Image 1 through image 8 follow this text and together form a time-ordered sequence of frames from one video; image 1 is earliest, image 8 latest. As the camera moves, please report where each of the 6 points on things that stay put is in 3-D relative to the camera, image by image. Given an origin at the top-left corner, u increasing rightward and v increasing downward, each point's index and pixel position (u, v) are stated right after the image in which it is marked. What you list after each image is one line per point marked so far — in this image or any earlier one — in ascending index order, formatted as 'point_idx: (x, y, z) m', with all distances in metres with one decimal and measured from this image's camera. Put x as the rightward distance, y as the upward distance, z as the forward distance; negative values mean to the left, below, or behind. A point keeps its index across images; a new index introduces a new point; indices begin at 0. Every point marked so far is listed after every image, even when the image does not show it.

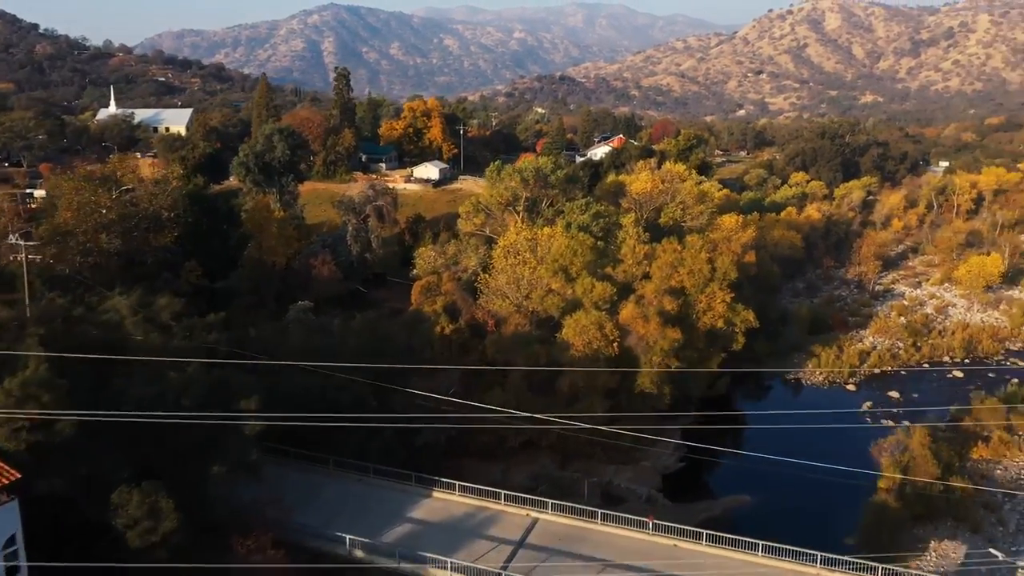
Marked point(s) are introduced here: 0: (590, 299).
0: (+1.8, -0.3, +18.9) m
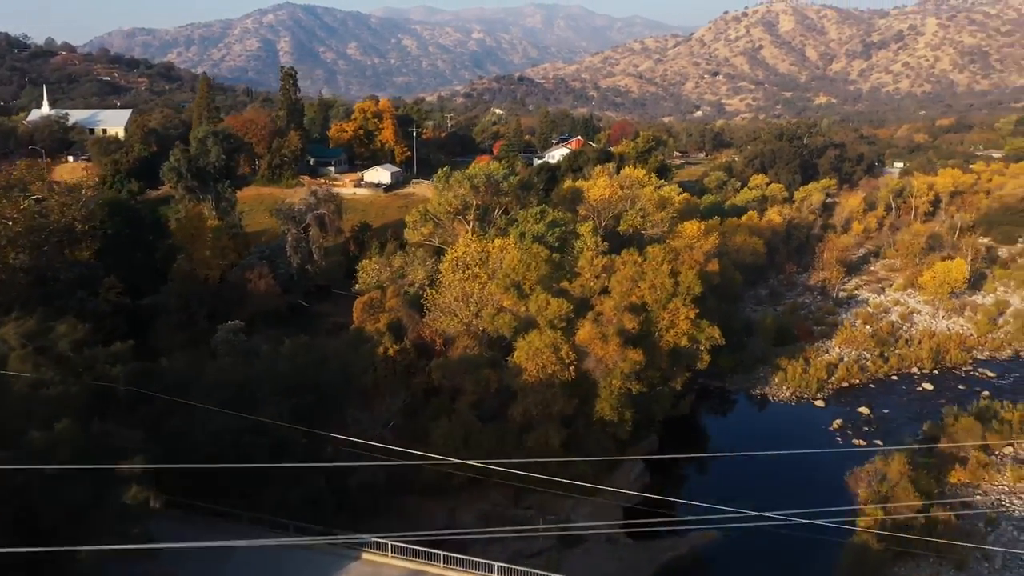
0: (+0.7, -0.6, +17.4) m
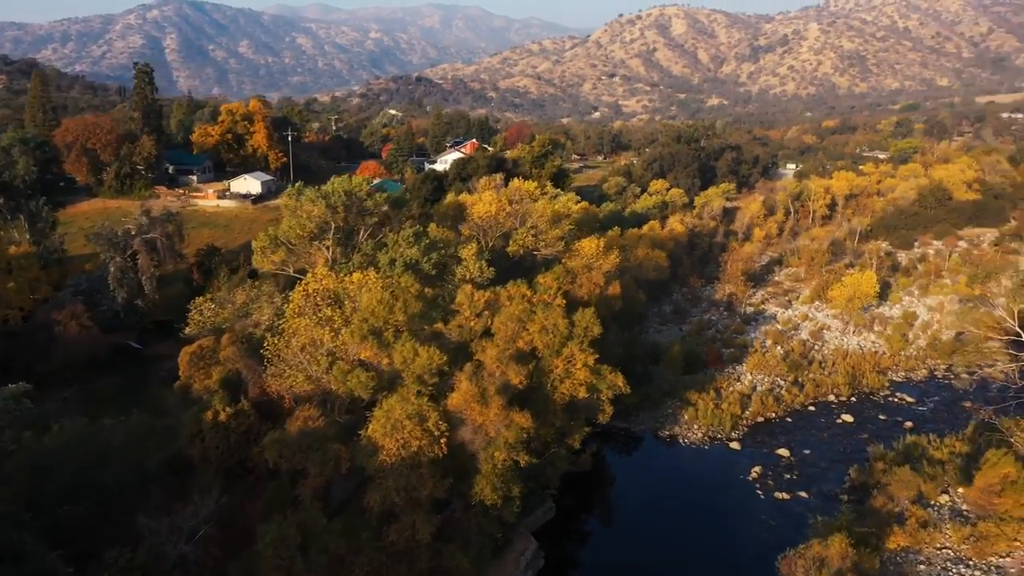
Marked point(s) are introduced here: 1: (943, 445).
0: (-1.7, -1.4, +14.1) m
1: (+10.0, -3.6, +18.8) m
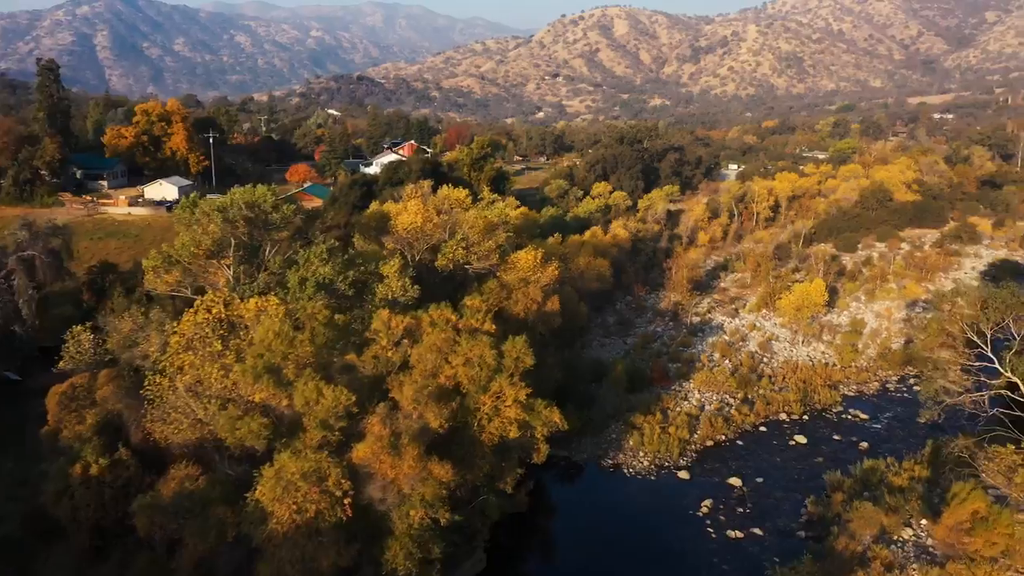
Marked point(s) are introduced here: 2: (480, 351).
0: (-2.9, -1.9, +12.1) m
1: (+8.5, -3.9, +17.7) m
2: (-0.5, -1.0, +13.0) m
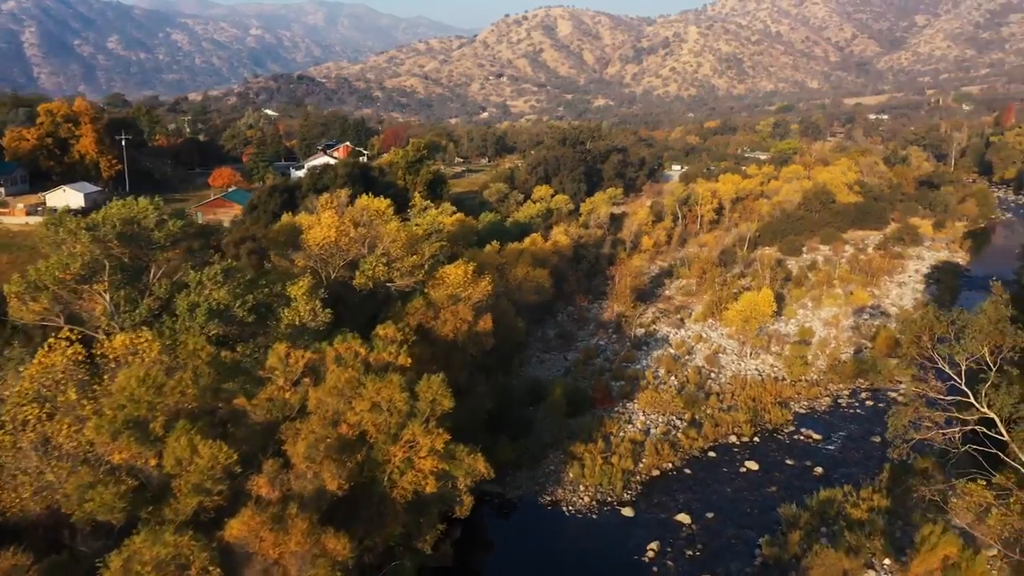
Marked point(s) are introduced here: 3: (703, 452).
0: (-4.0, -2.4, +10.1) m
1: (+7.0, -4.2, +16.4) m
2: (-1.7, -1.5, +11.2) m
3: (+4.6, -3.9, +19.4) m
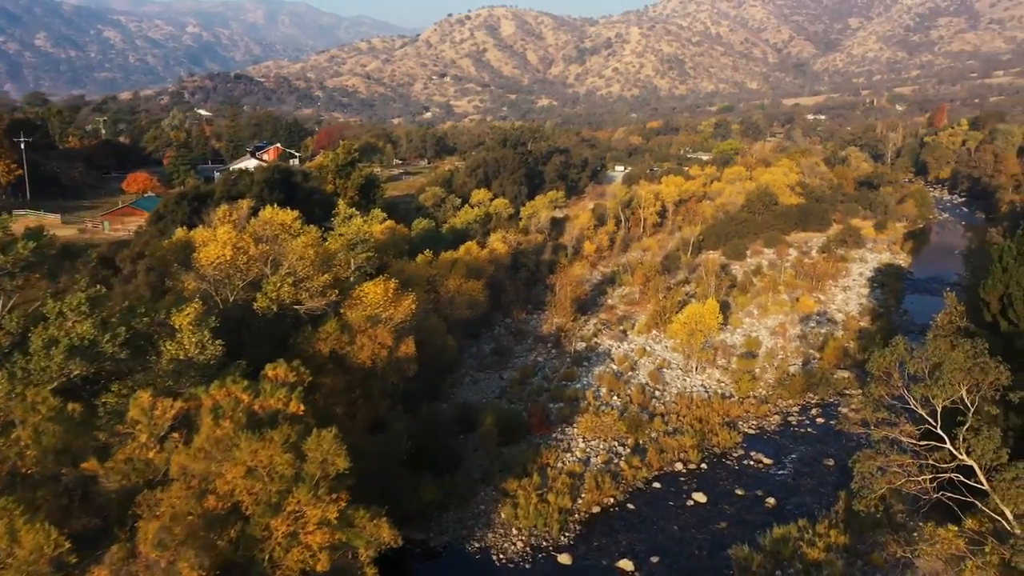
0: (-5.0, -2.8, +8.1) m
1: (+5.6, -4.6, +15.0) m
2: (-2.8, -1.9, +9.3) m
3: (+3.0, -4.3, +17.9) m
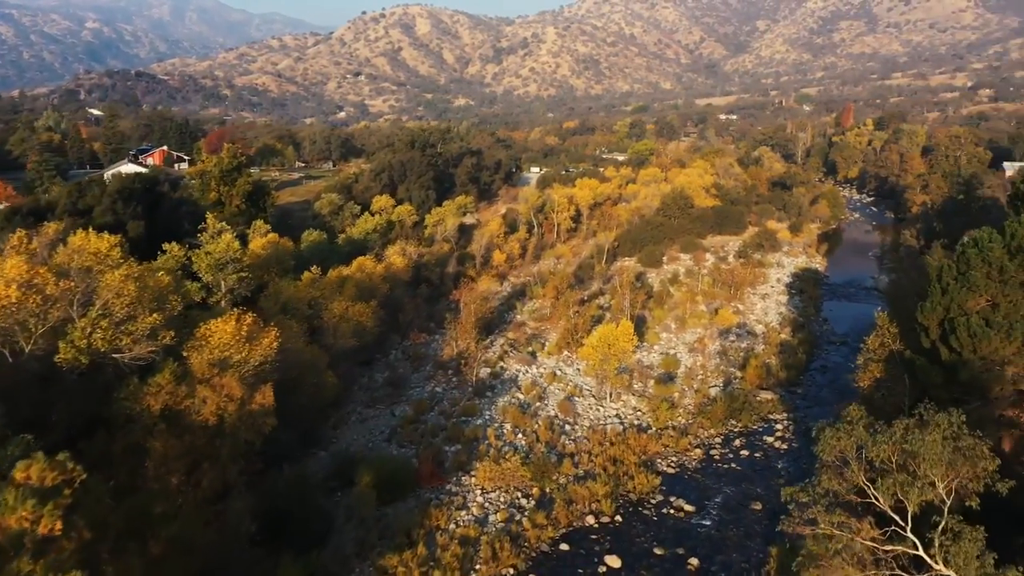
0: (-6.3, -3.6, +4.9) m
1: (+3.7, -5.1, +12.8) m
2: (-4.1, -2.6, +6.3) m
3: (+0.8, -4.8, +15.4) m
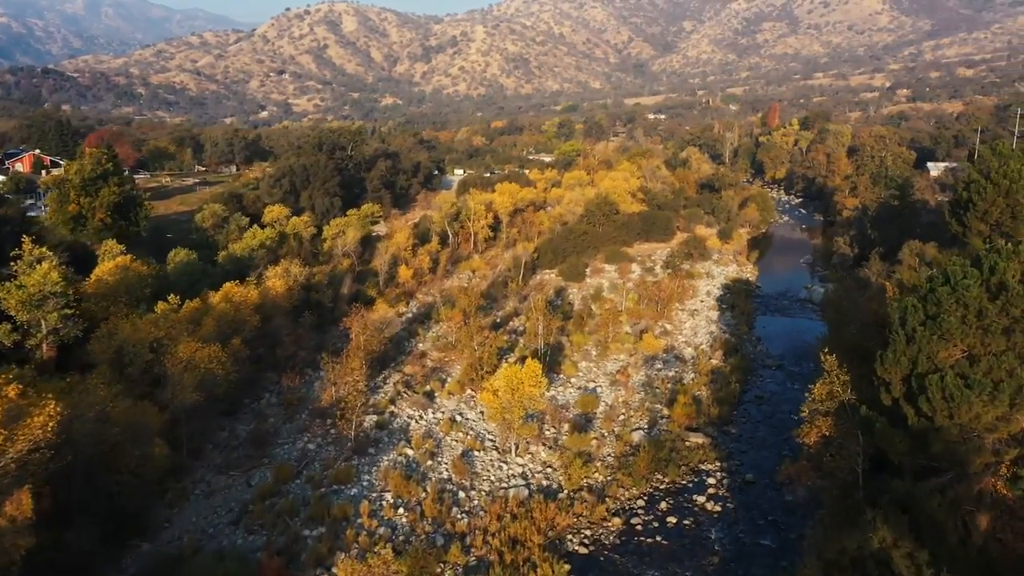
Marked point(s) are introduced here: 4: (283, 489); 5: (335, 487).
0: (-7.5, -4.5, +0.8) m
1: (+1.9, -5.8, +9.5) m
2: (-5.5, -3.5, +2.3) m
3: (-1.2, -5.6, +11.8) m
4: (-4.7, -4.1, +17.1) m
5: (-3.7, -4.1, +17.0) m
